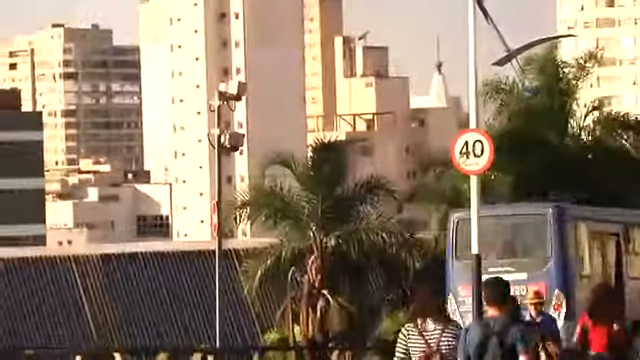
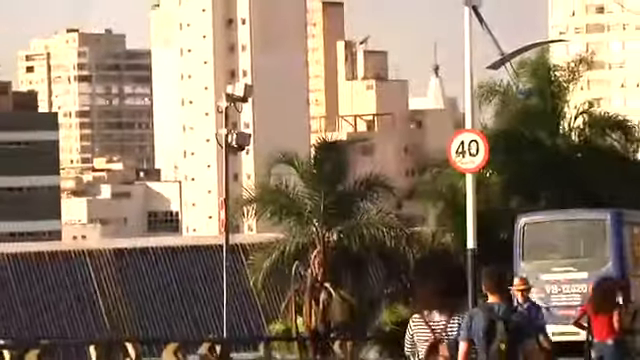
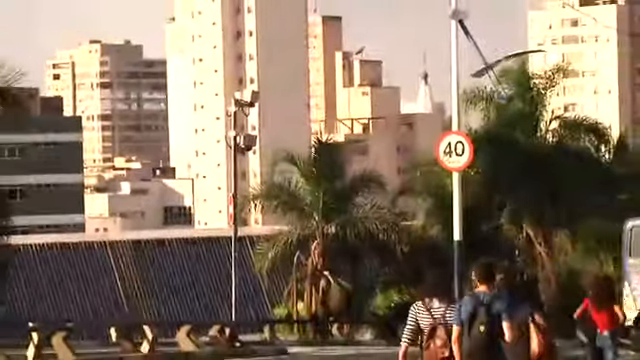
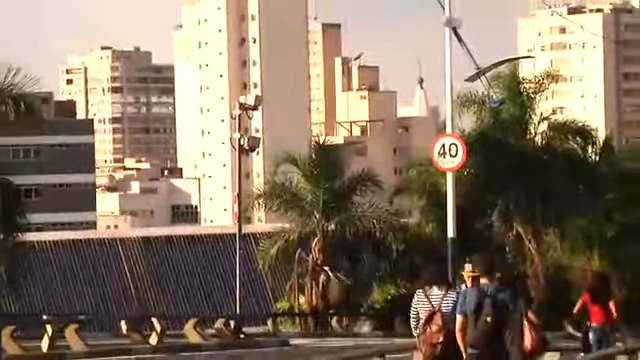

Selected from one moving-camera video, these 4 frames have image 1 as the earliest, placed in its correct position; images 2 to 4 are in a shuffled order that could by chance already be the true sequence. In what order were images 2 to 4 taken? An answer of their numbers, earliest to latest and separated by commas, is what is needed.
2, 3, 4
